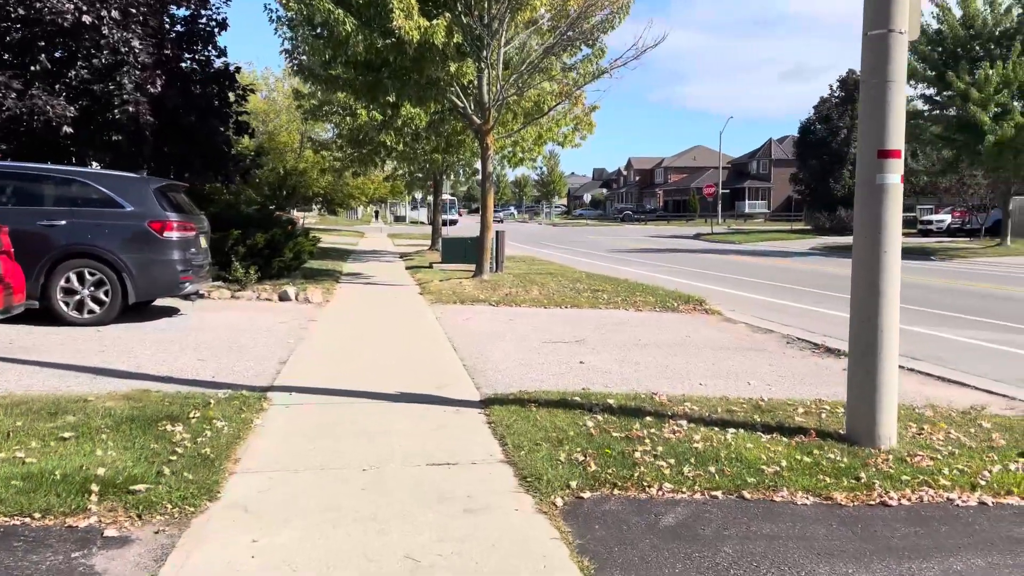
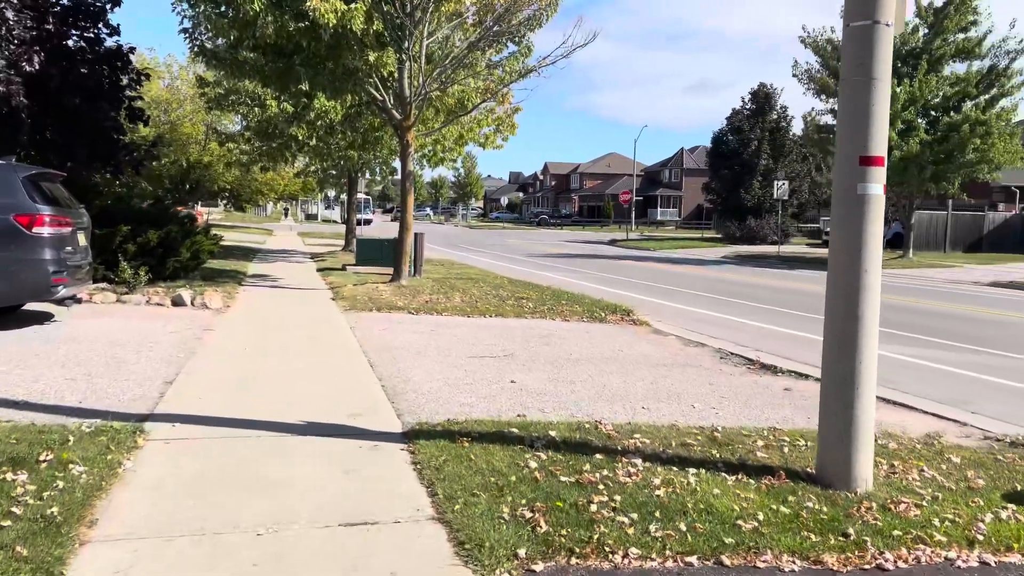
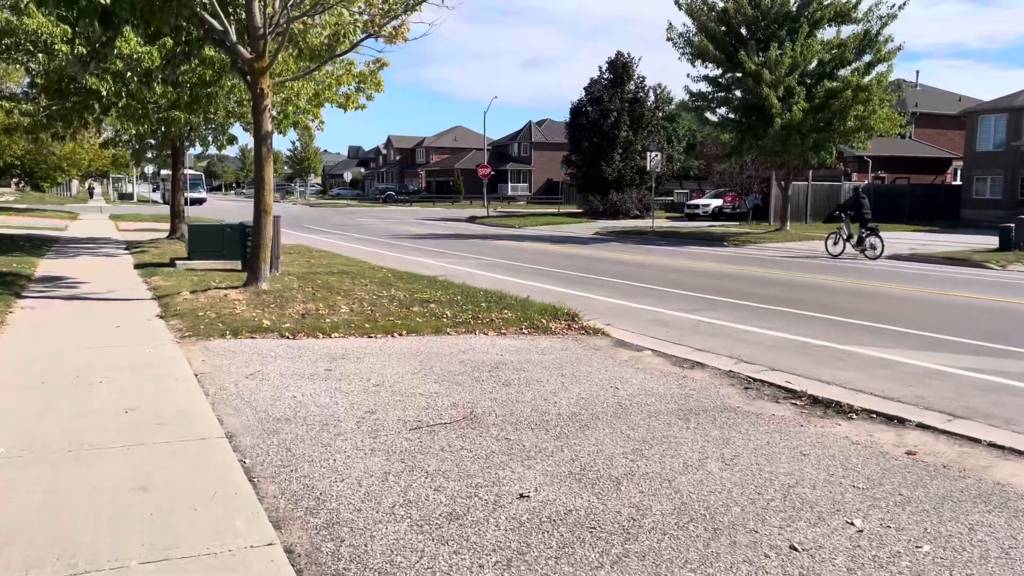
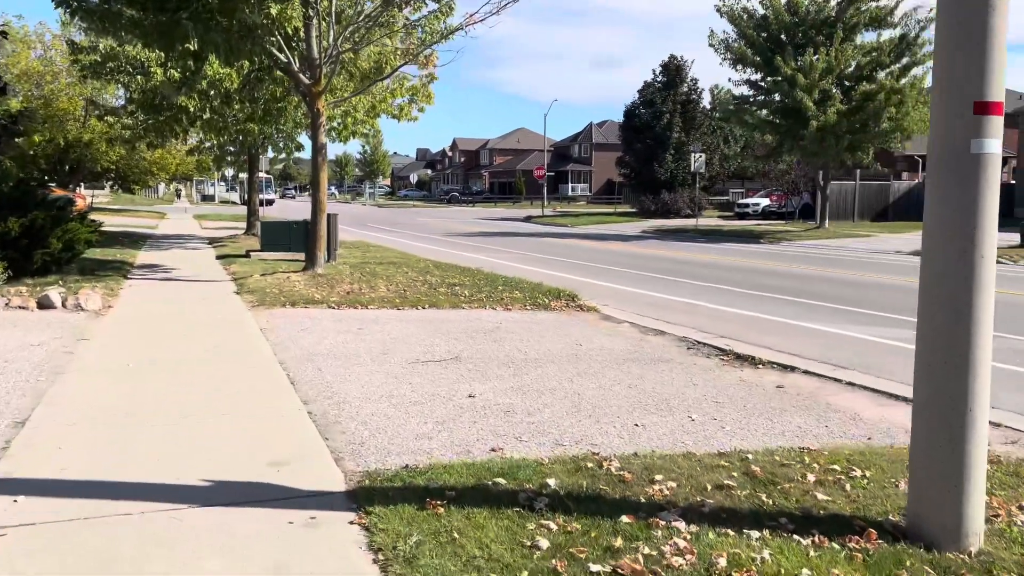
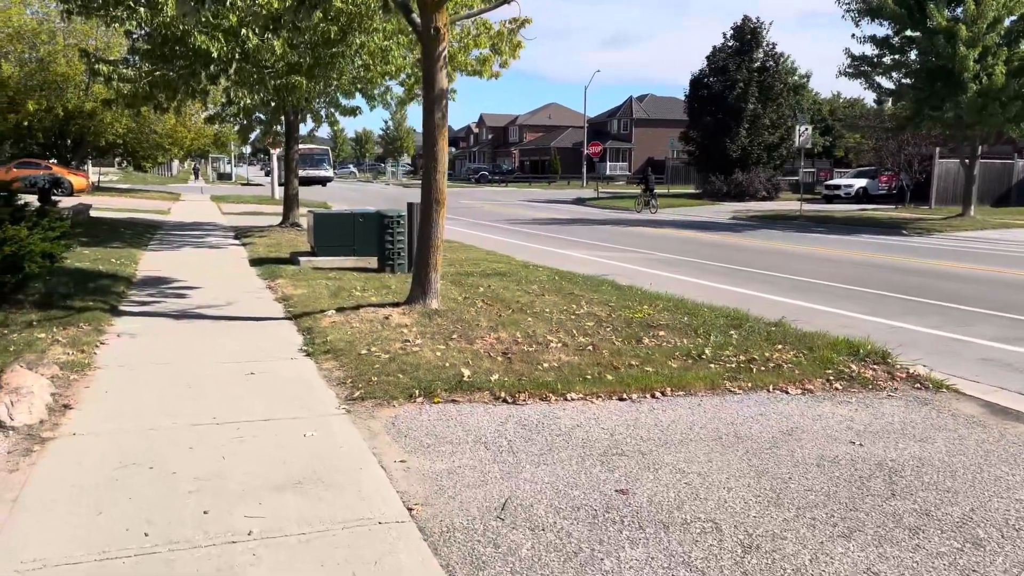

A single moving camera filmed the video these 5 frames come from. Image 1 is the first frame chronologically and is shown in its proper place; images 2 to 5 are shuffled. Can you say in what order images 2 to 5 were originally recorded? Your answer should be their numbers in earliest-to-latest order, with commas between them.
2, 4, 3, 5
